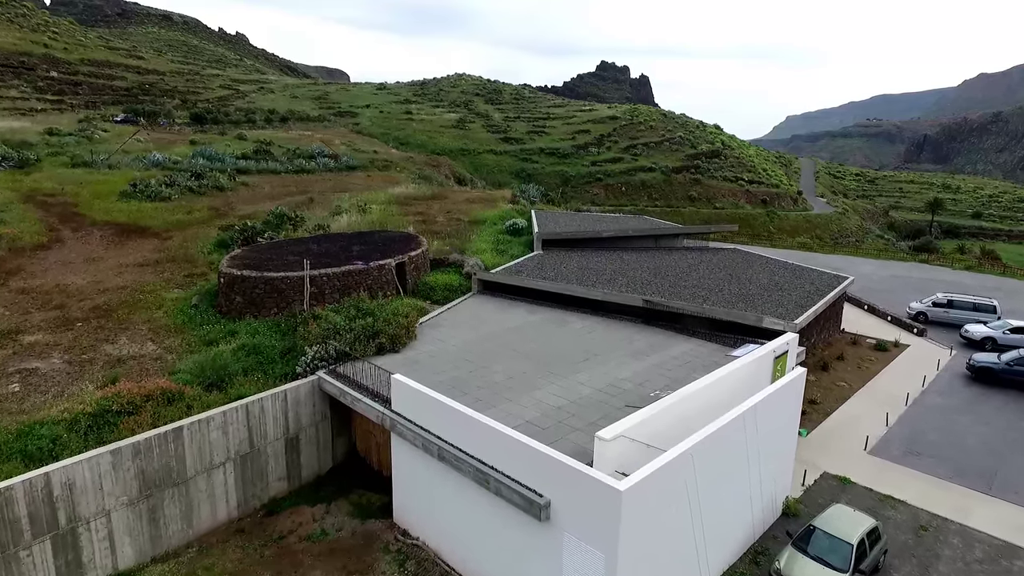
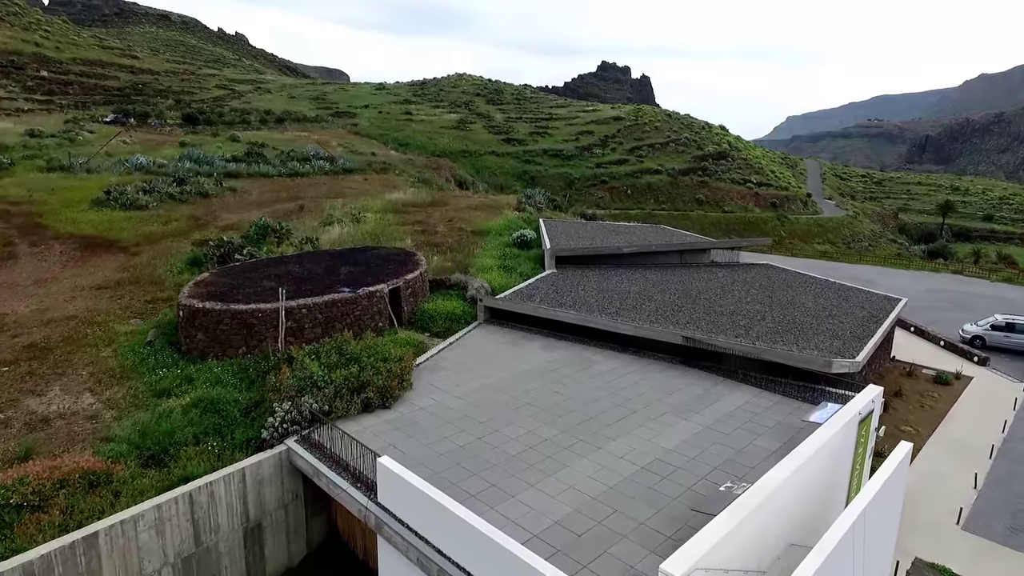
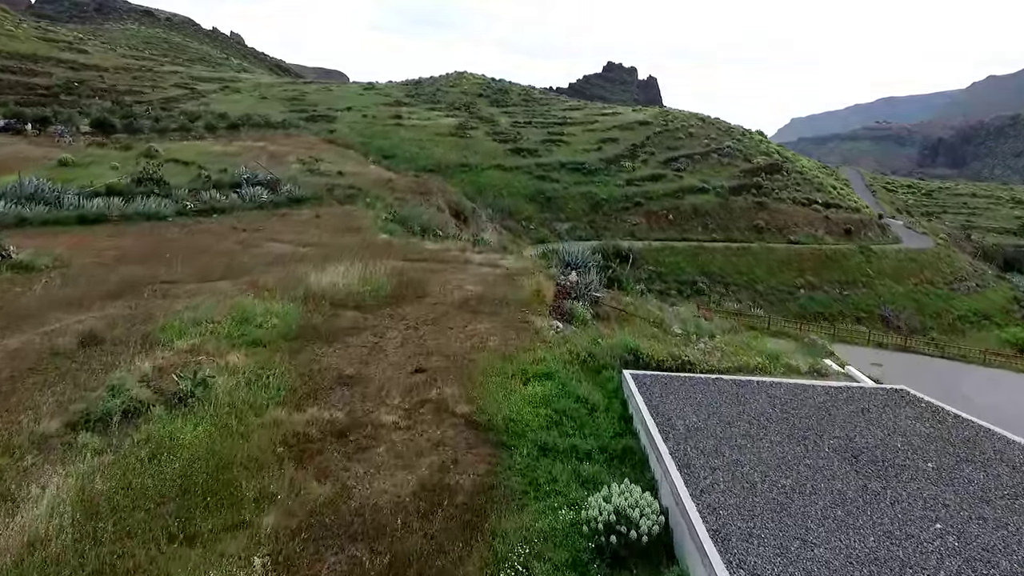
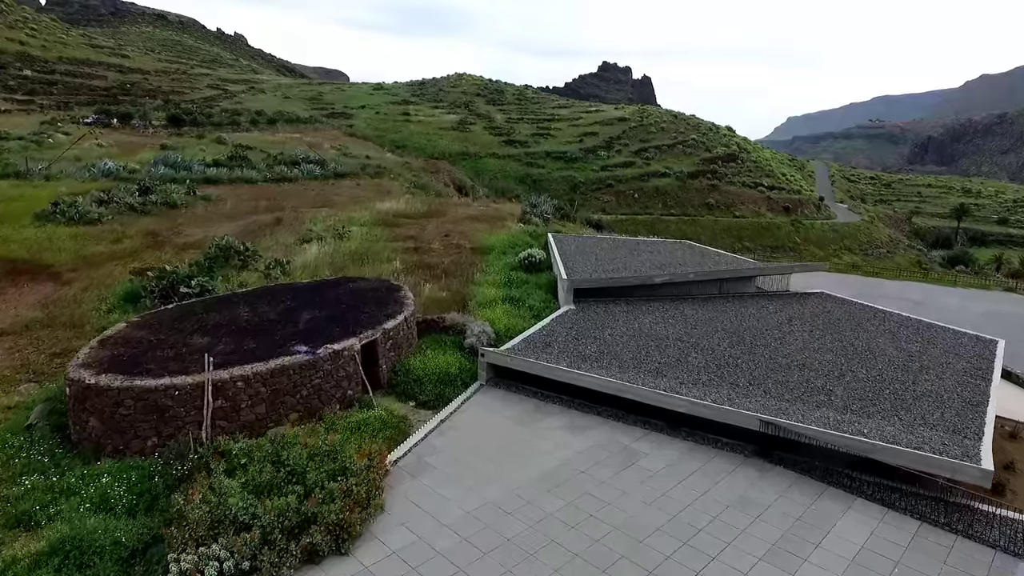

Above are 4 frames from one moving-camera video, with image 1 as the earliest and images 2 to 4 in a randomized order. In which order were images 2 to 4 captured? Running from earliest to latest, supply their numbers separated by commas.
2, 4, 3
